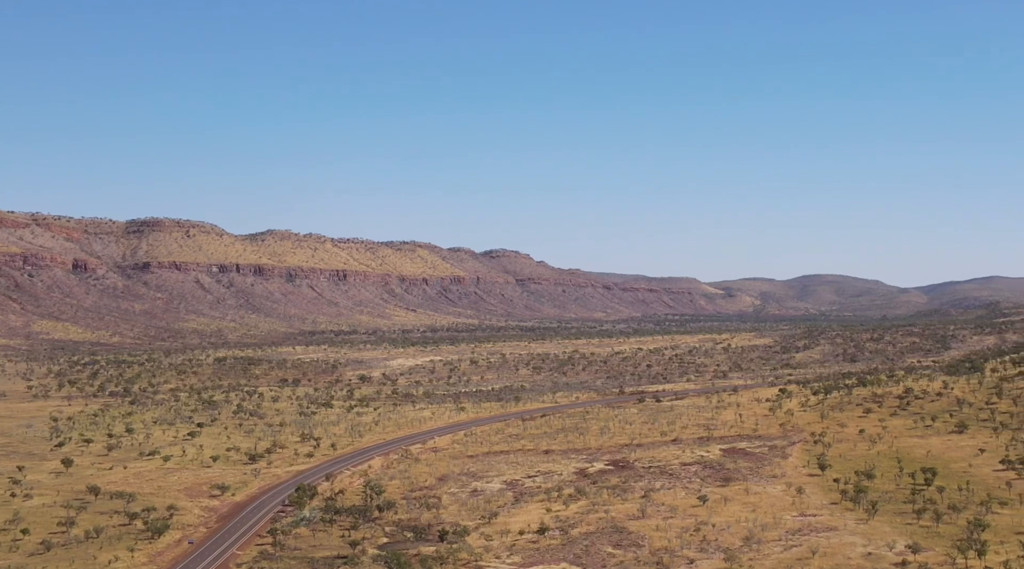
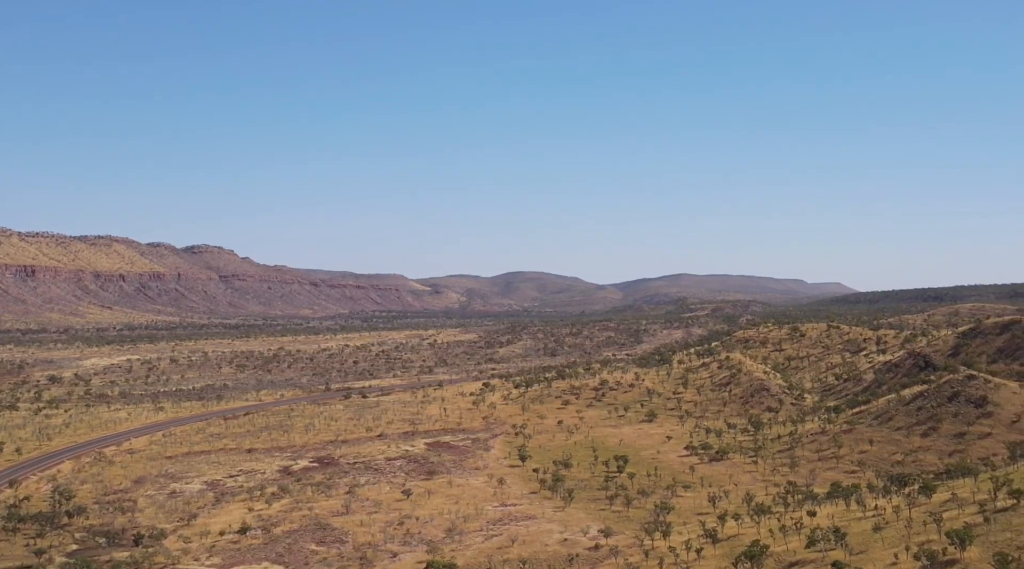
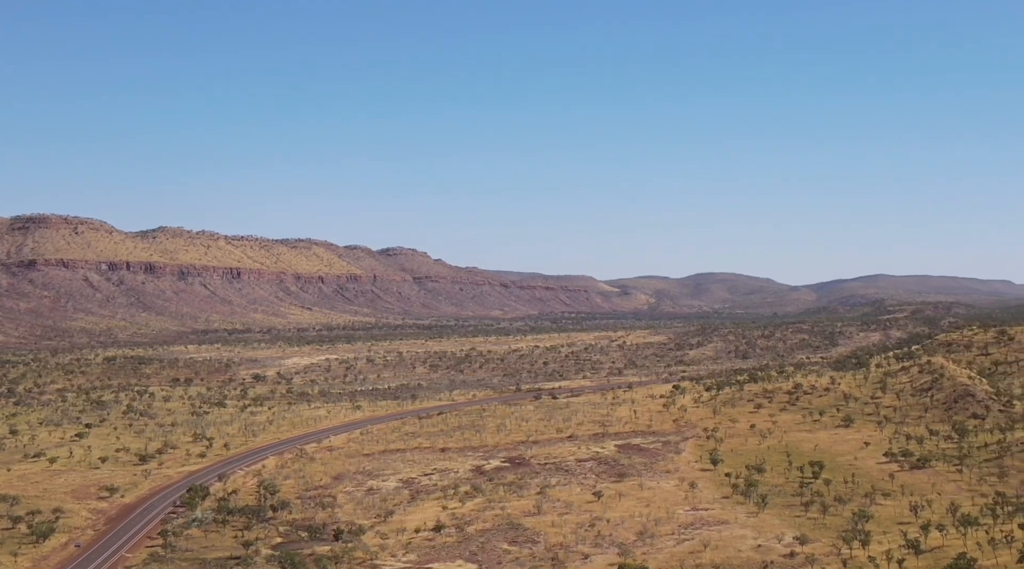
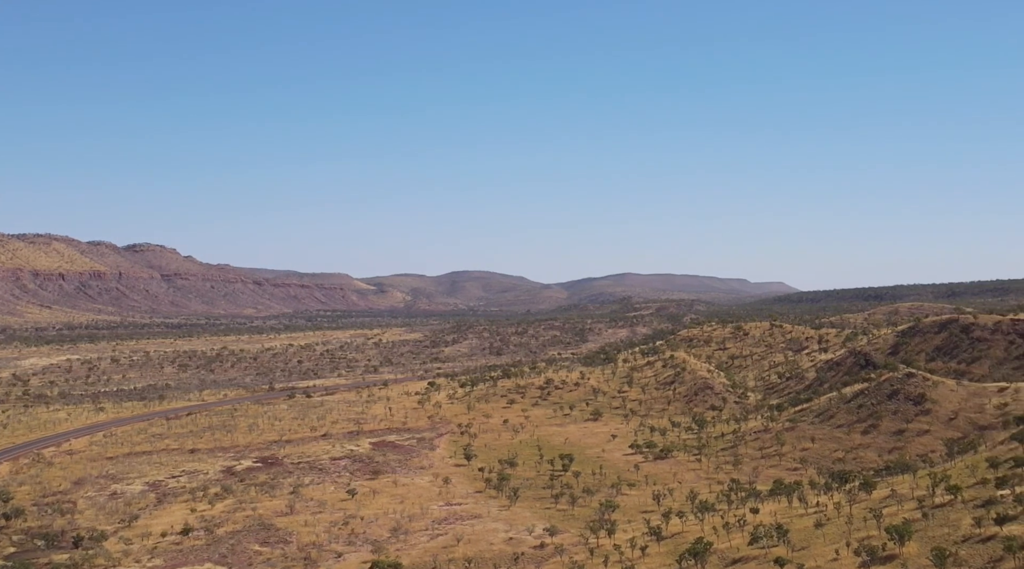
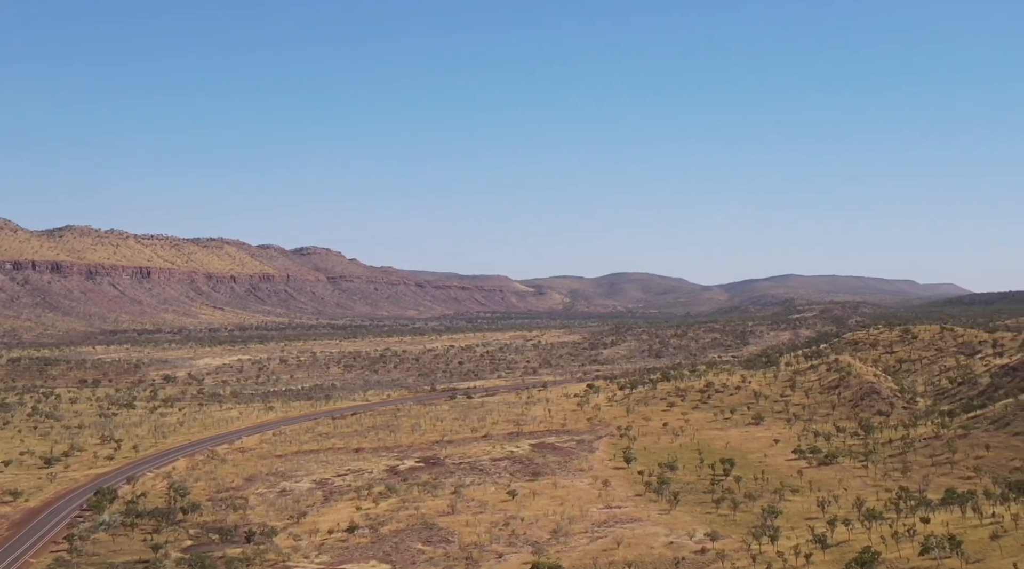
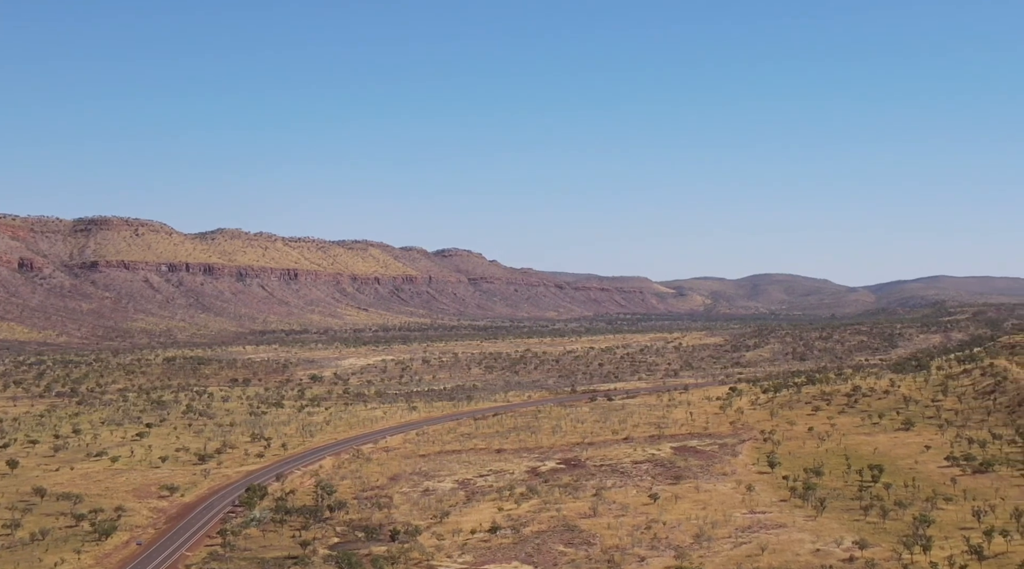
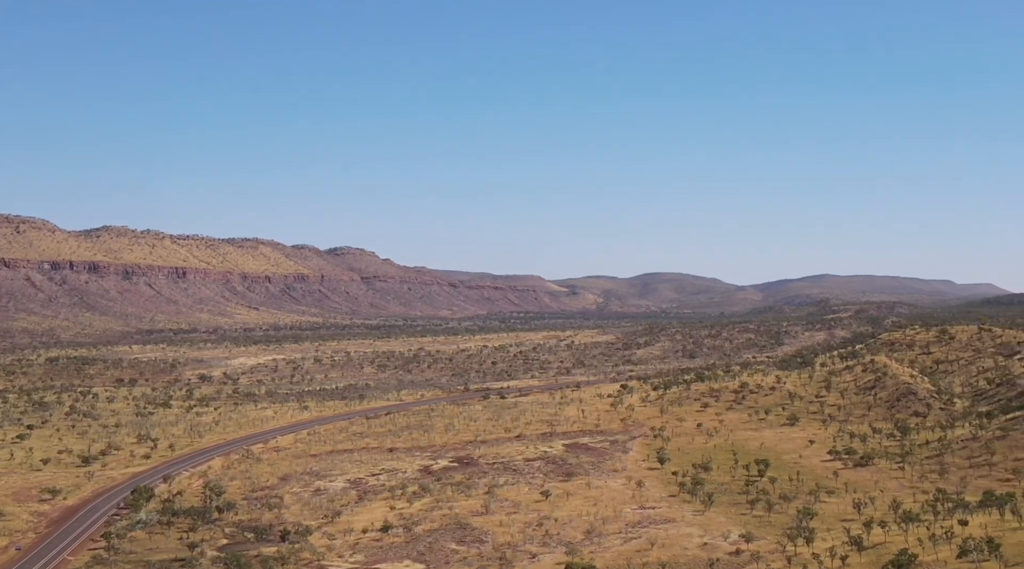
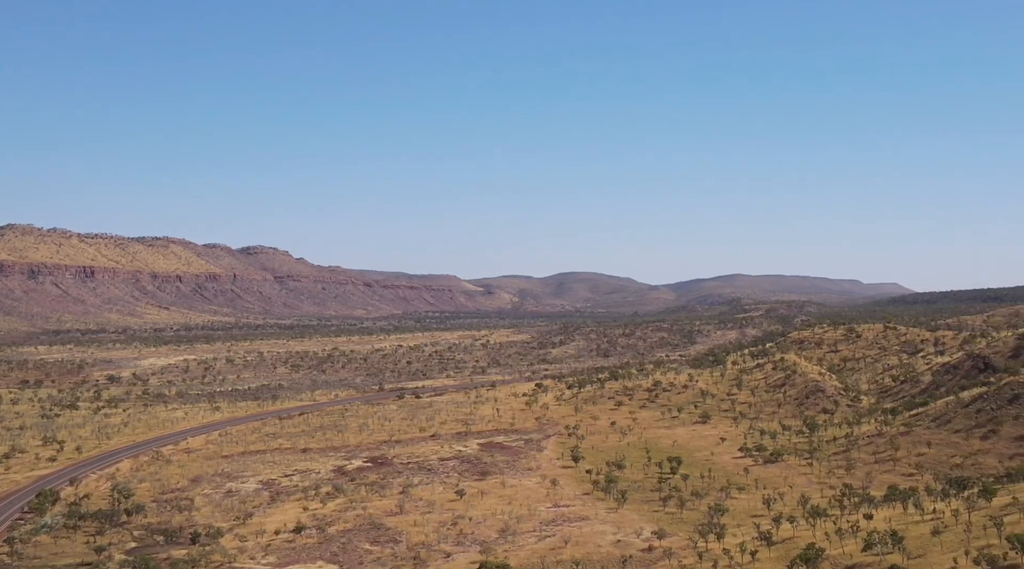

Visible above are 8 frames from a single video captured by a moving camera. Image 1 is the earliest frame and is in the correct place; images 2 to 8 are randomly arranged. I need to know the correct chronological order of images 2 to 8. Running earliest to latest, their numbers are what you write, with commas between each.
6, 3, 7, 5, 8, 2, 4
